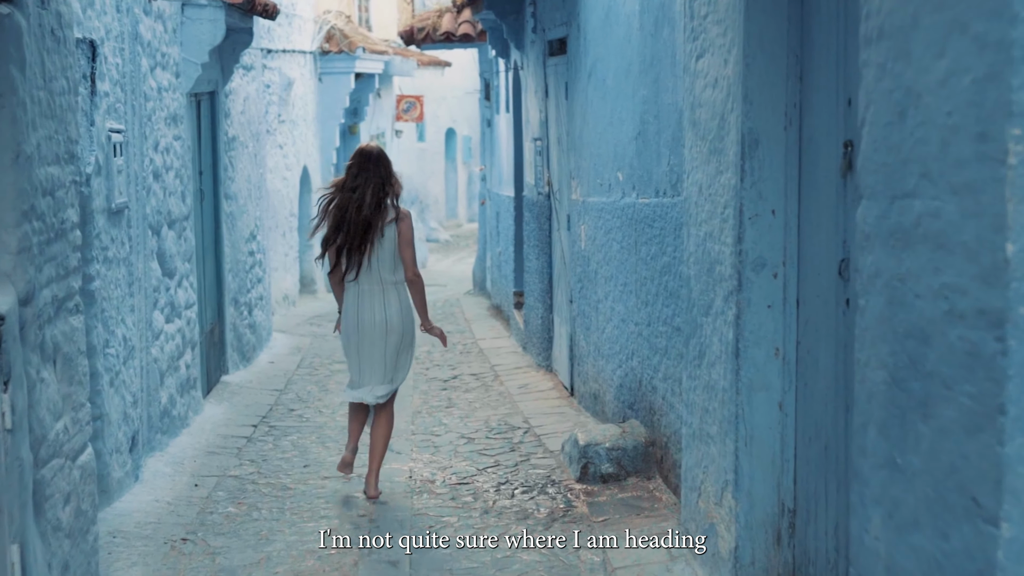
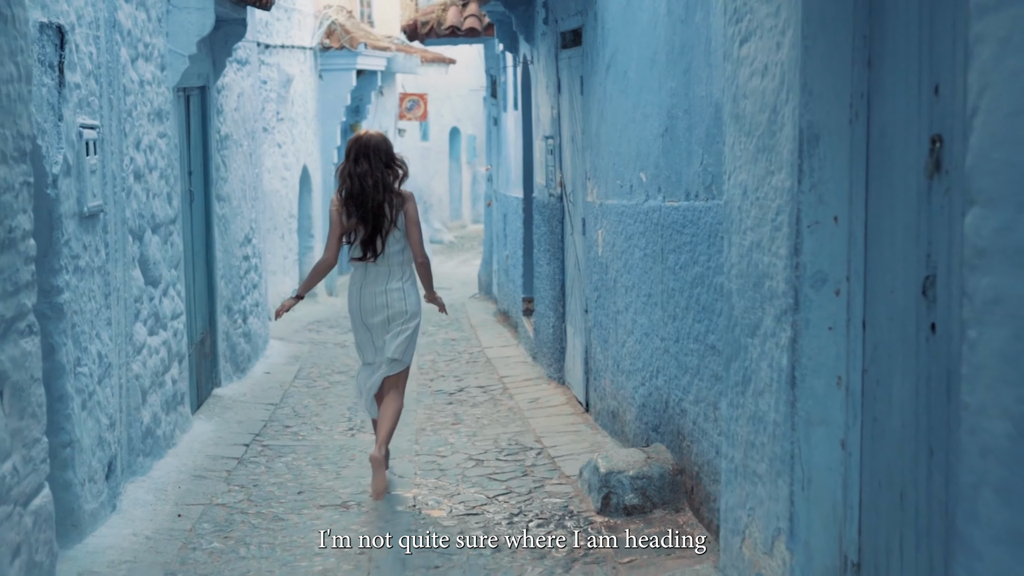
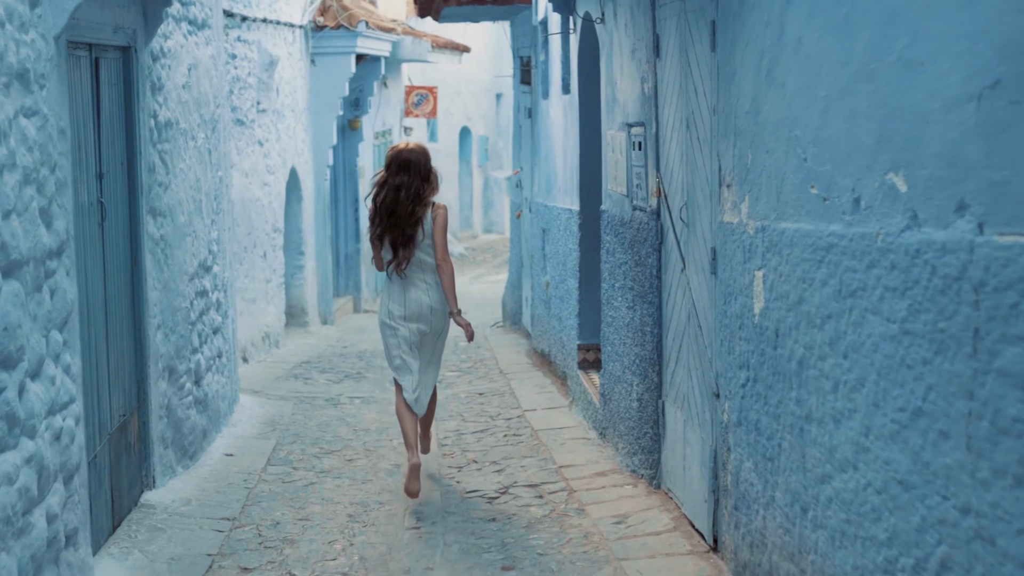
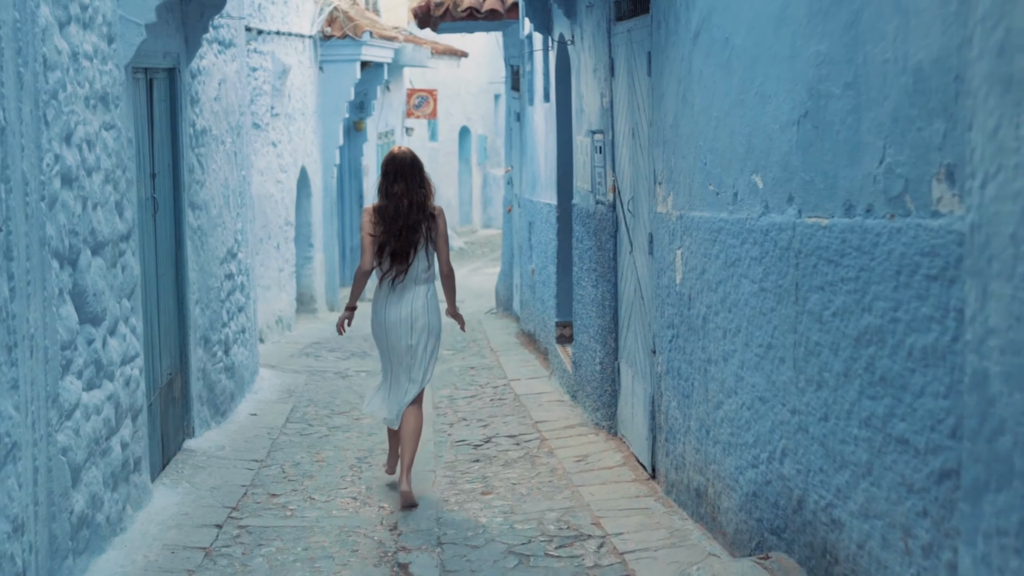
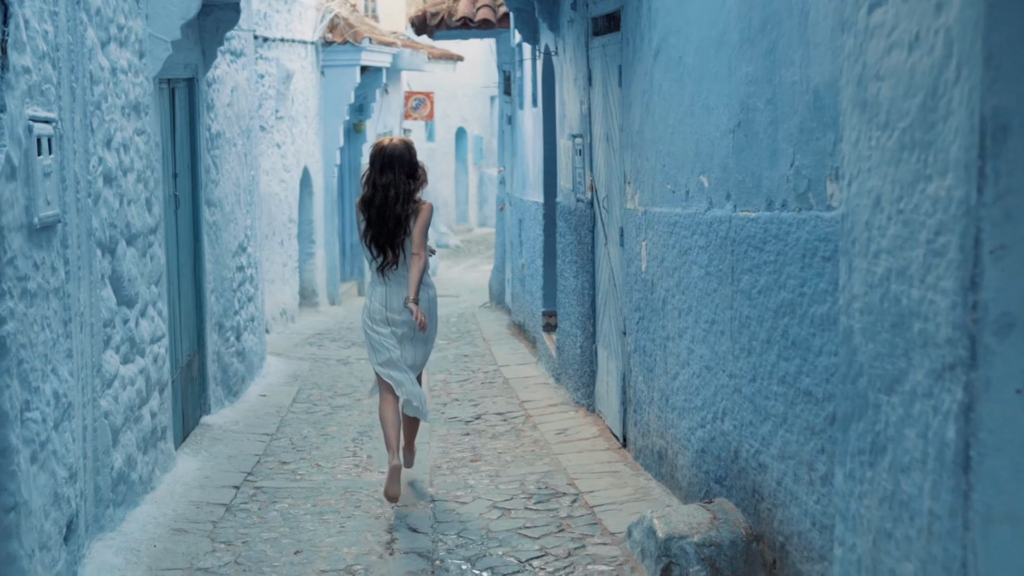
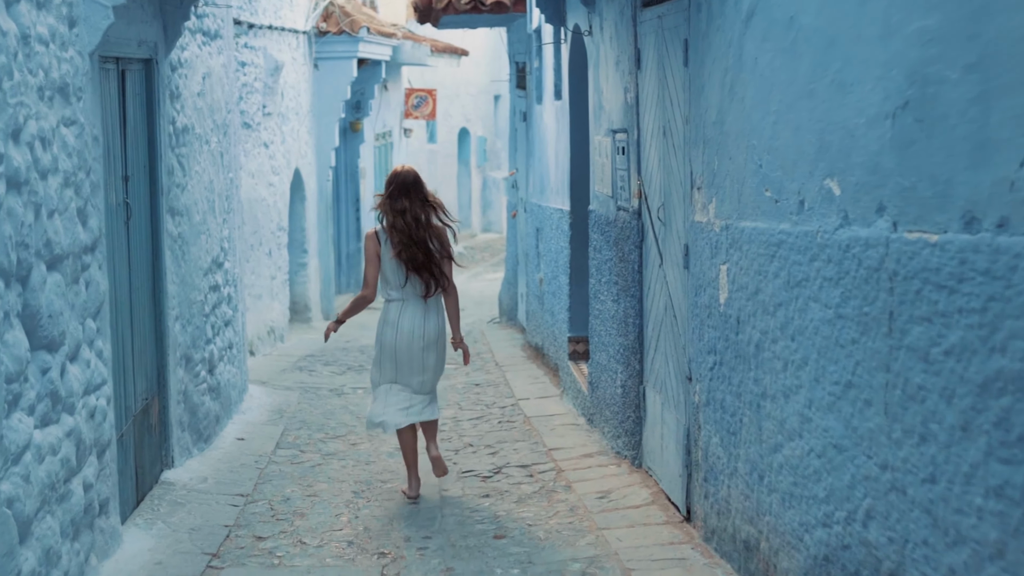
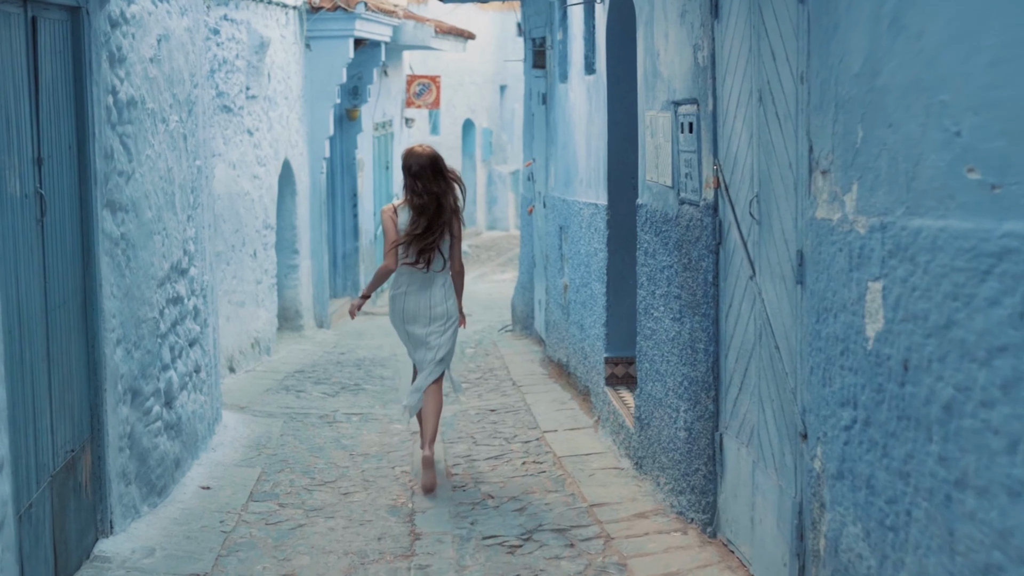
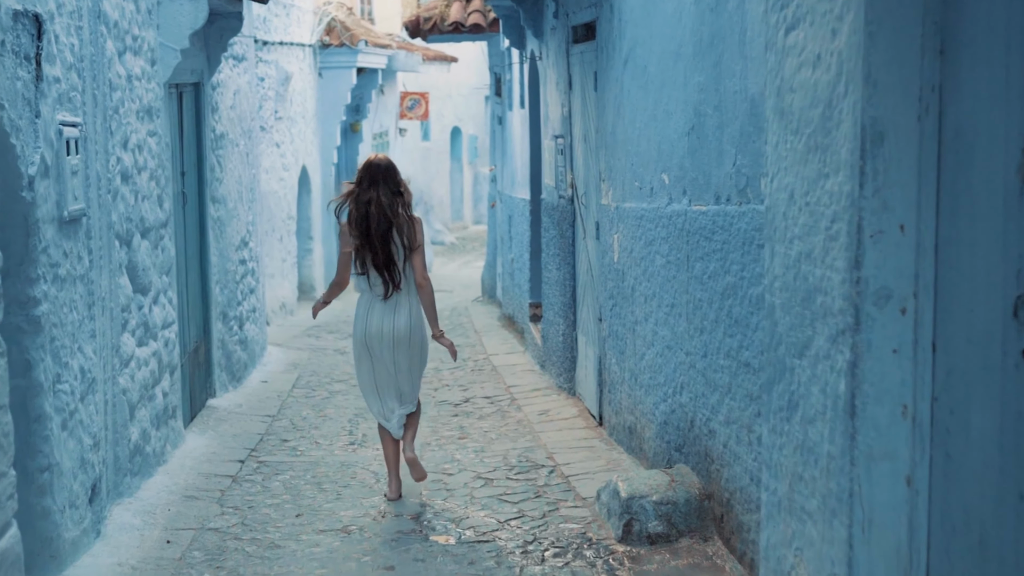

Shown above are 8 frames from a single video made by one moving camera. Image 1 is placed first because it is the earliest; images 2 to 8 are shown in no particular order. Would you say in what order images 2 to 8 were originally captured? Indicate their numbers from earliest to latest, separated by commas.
2, 8, 5, 4, 6, 3, 7
